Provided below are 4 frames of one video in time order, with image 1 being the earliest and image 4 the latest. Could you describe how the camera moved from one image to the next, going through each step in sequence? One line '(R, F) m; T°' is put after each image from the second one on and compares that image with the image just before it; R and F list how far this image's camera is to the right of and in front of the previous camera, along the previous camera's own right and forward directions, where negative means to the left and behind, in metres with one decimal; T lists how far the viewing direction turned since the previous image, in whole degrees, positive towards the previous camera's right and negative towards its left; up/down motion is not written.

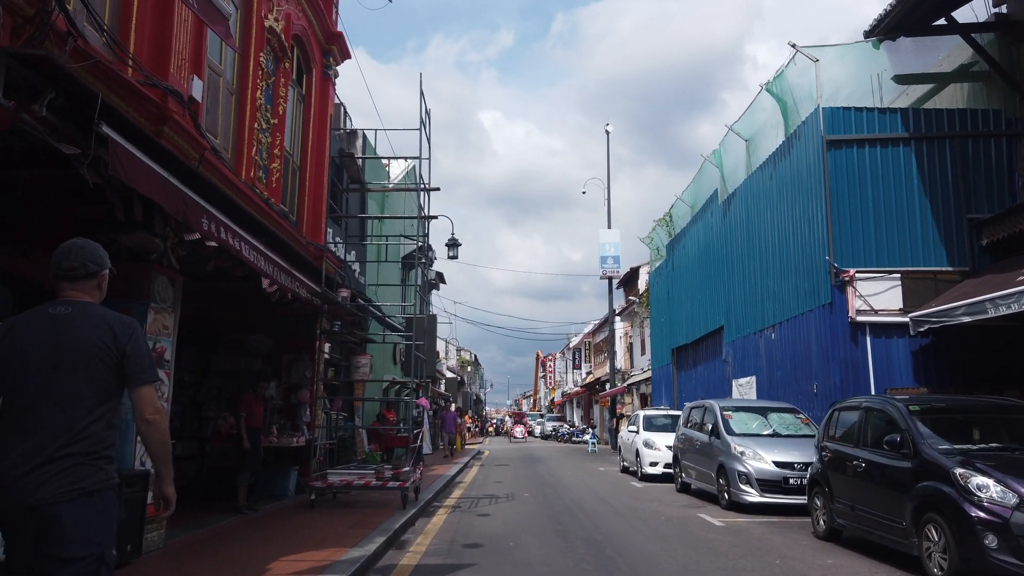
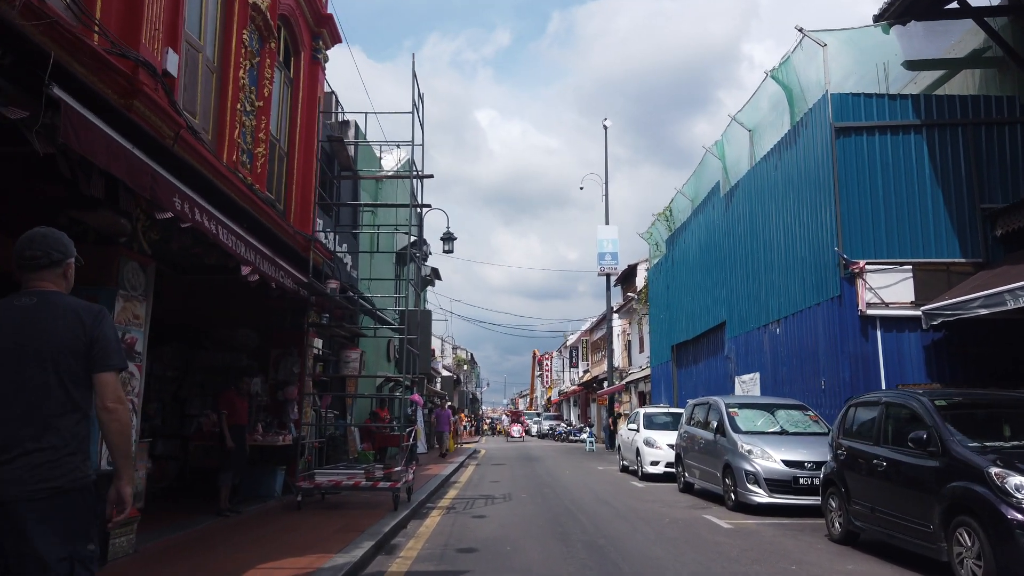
(0.0, +0.5) m; 0°
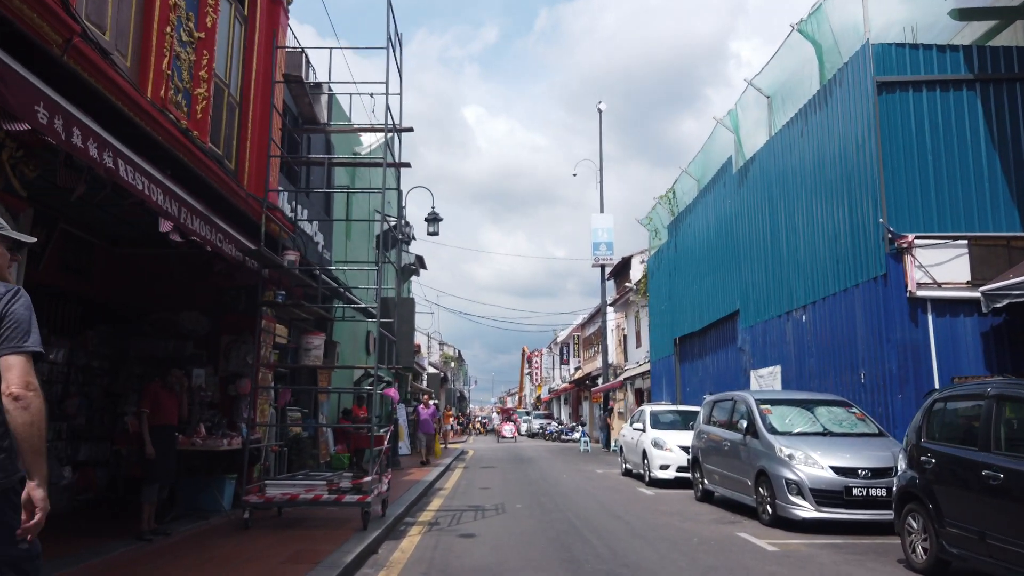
(-0.1, +1.9) m; +1°
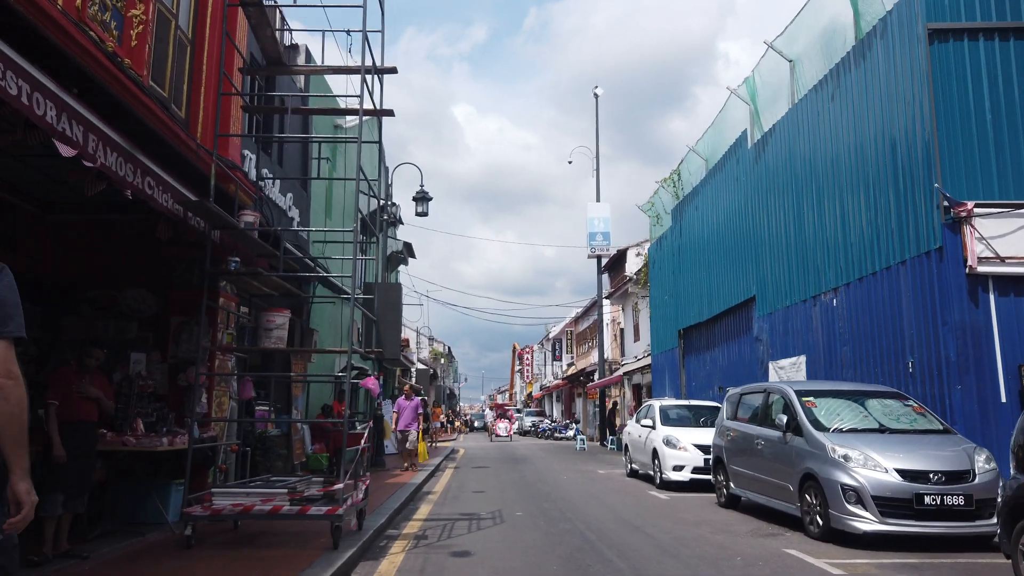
(-0.1, +1.6) m; +1°
